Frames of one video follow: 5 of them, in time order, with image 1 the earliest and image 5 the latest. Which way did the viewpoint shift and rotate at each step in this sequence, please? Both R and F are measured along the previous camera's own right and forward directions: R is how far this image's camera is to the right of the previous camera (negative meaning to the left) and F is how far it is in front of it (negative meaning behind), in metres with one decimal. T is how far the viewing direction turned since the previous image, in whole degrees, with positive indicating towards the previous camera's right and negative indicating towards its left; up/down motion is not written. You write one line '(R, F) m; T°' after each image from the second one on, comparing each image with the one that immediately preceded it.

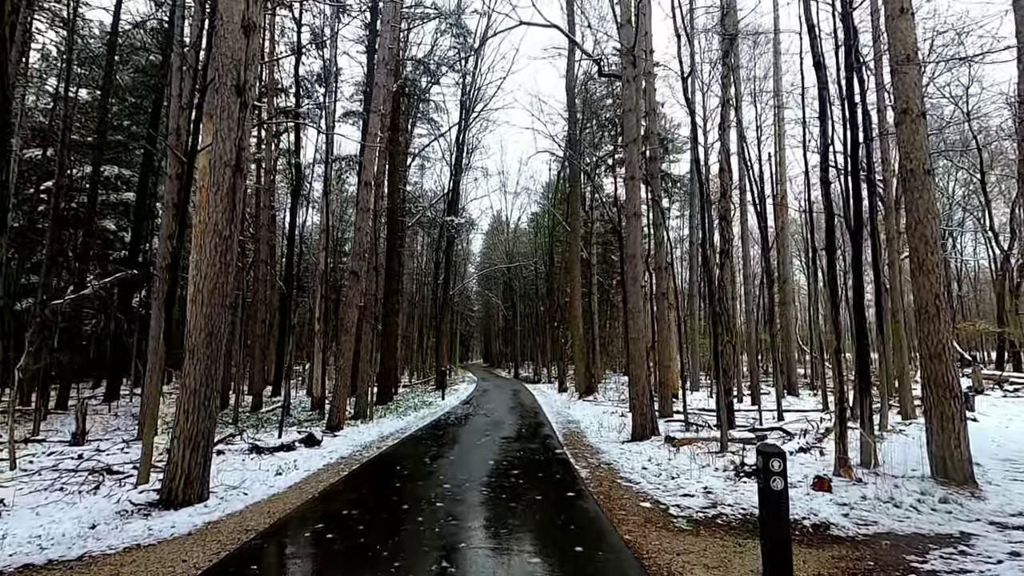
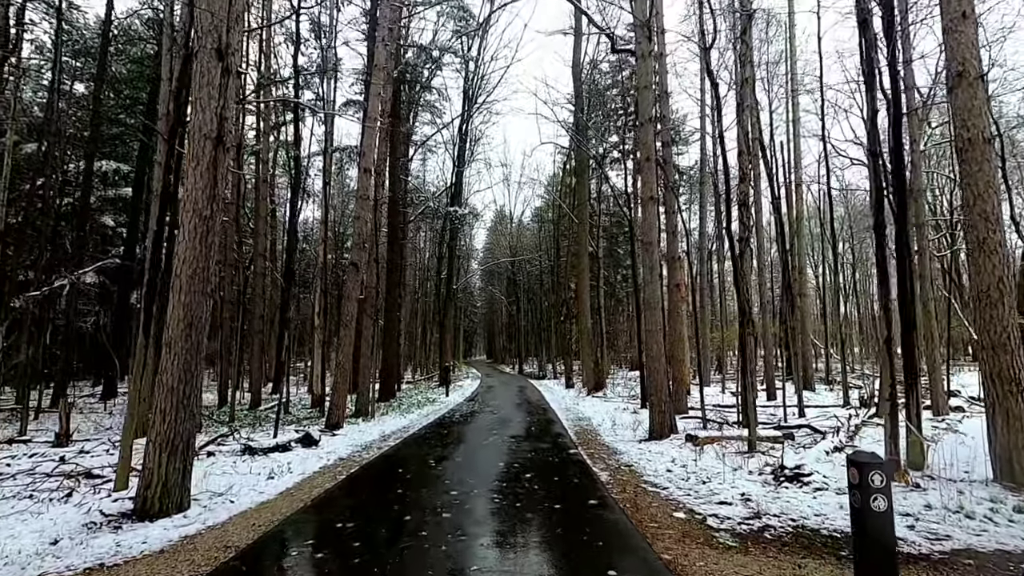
(-0.1, +0.6) m; 0°
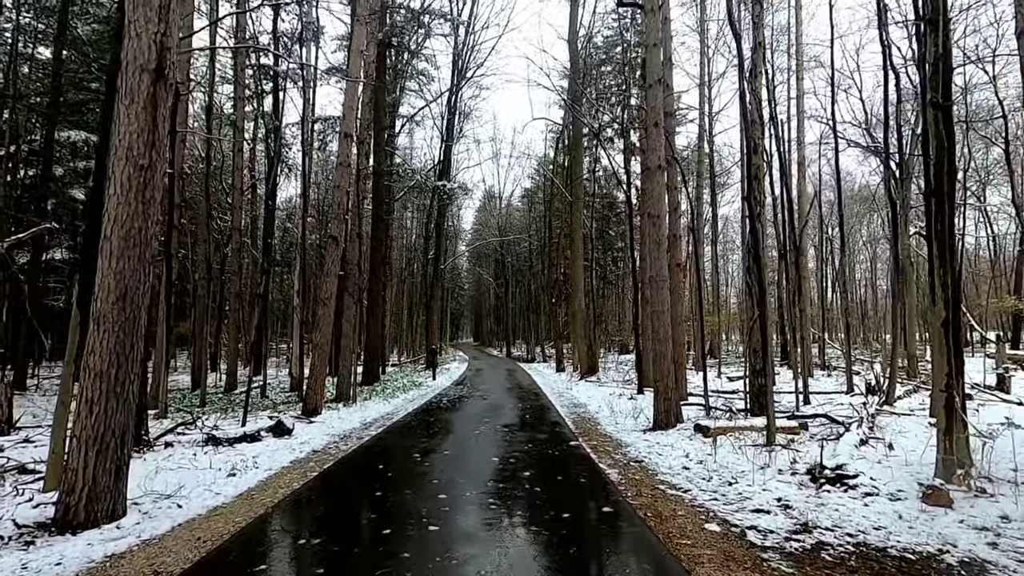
(-0.1, +0.8) m; +1°
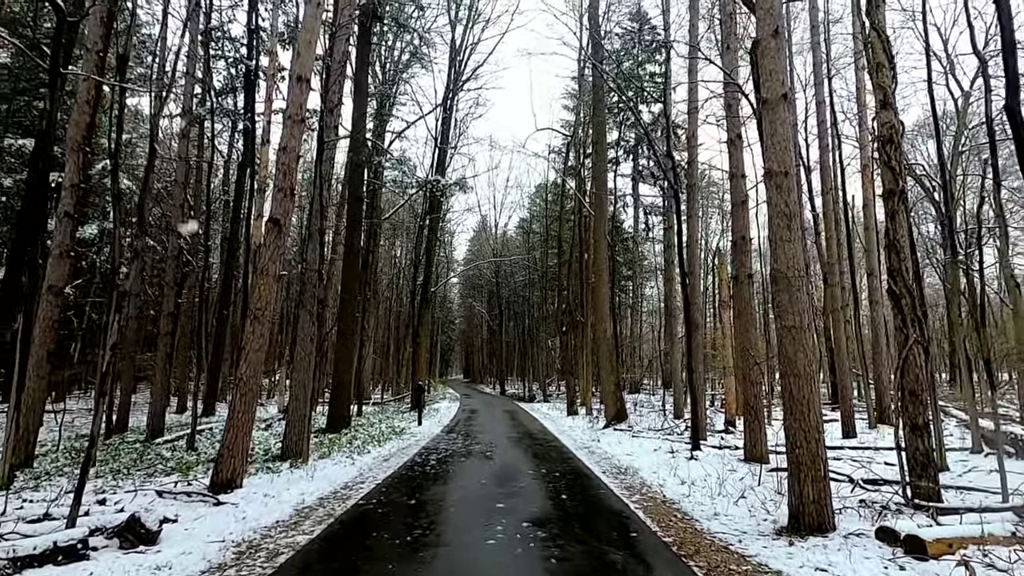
(-0.4, +3.5) m; +1°
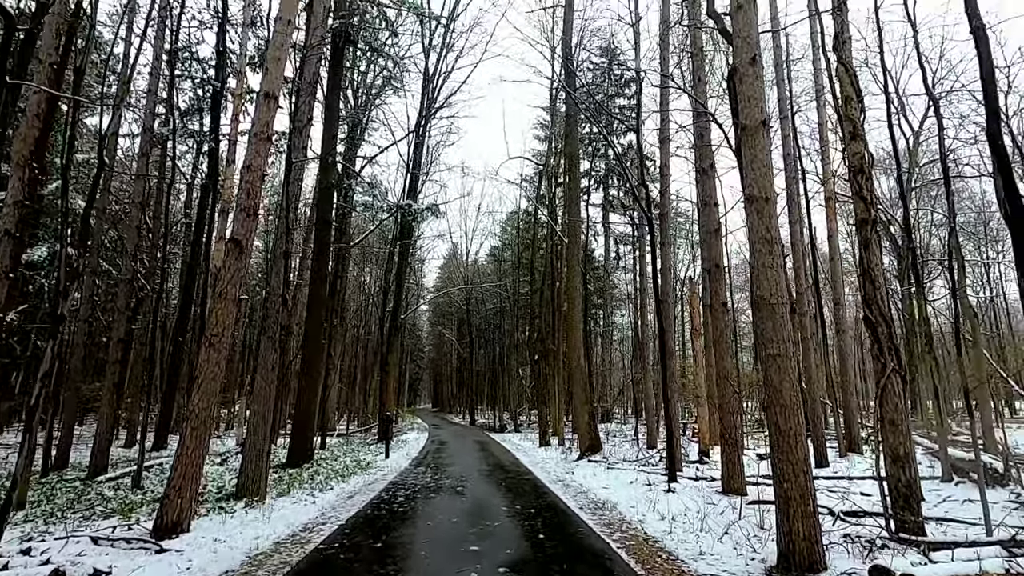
(0.0, +0.3) m; +3°
